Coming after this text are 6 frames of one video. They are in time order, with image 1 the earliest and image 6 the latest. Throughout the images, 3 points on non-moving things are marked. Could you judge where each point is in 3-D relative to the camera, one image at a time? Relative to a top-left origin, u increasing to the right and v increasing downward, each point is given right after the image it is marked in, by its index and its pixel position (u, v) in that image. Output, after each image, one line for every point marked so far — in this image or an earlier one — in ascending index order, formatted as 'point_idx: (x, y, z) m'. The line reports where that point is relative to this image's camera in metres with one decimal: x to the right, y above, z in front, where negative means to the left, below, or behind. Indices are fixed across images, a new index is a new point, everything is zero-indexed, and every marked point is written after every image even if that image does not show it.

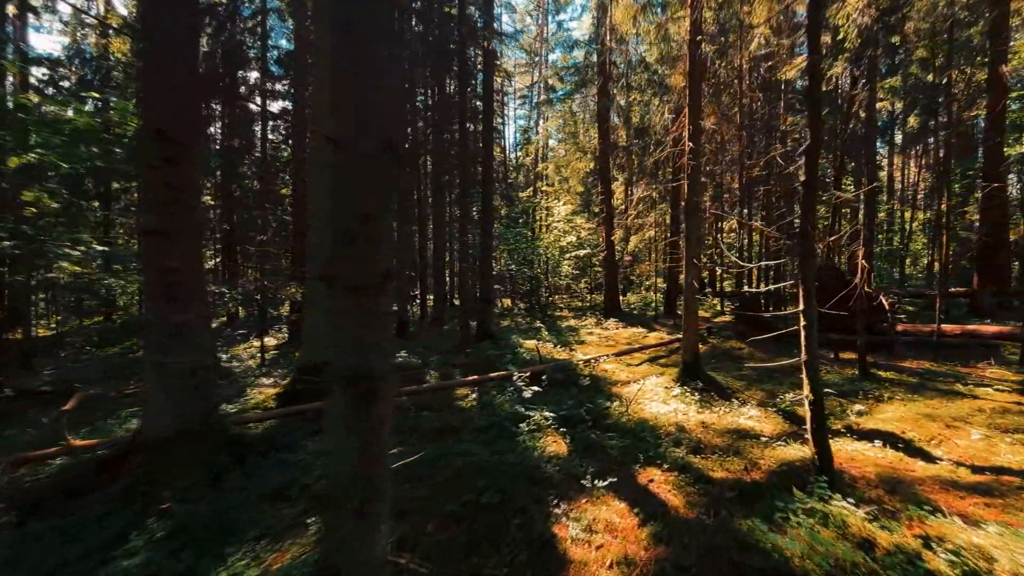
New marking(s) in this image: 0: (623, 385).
0: (+2.1, -1.8, +8.1) m
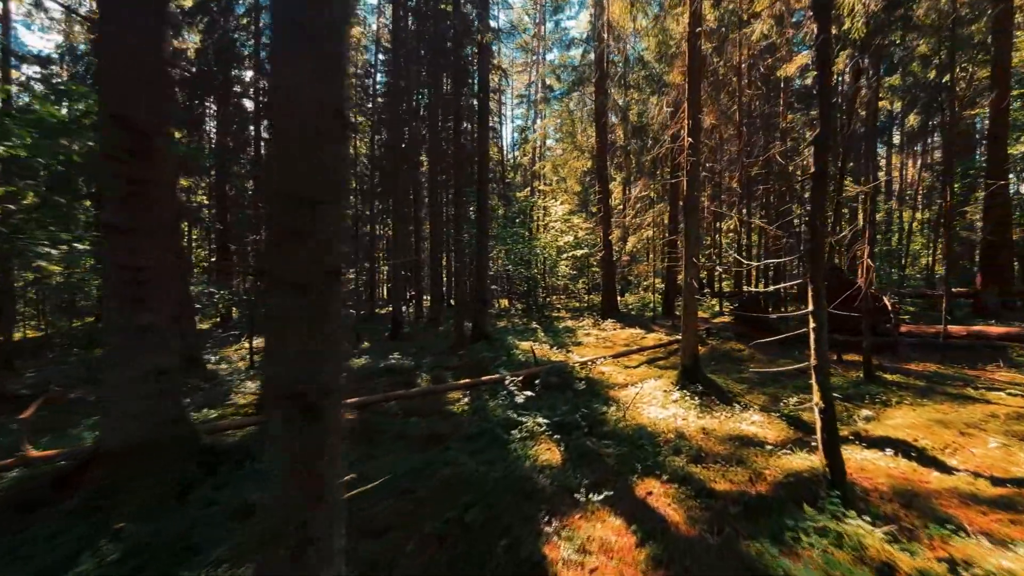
0: (+2.0, -1.8, +7.9) m
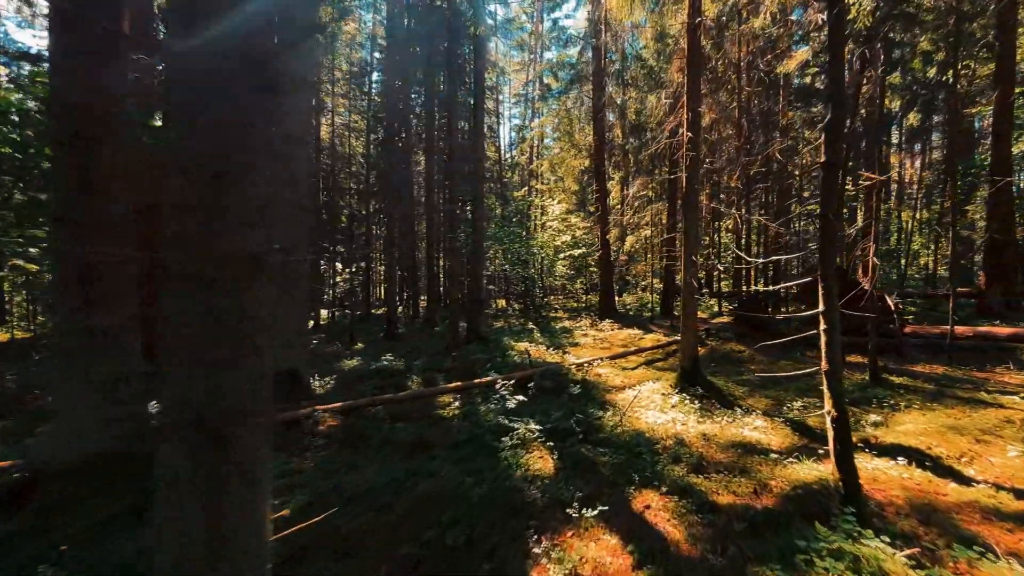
0: (+1.8, -1.8, +7.6) m
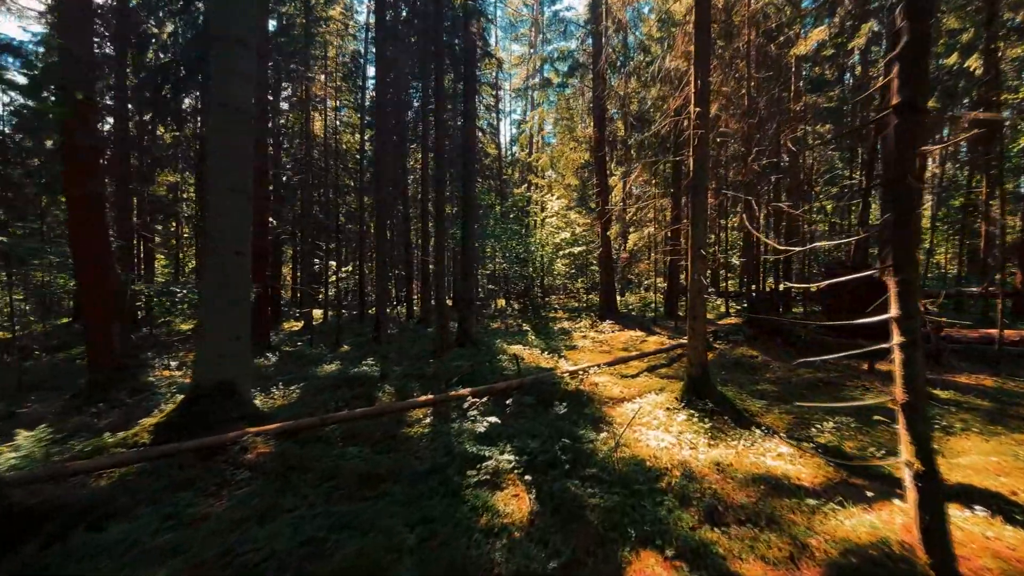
0: (+1.6, -1.8, +6.7) m
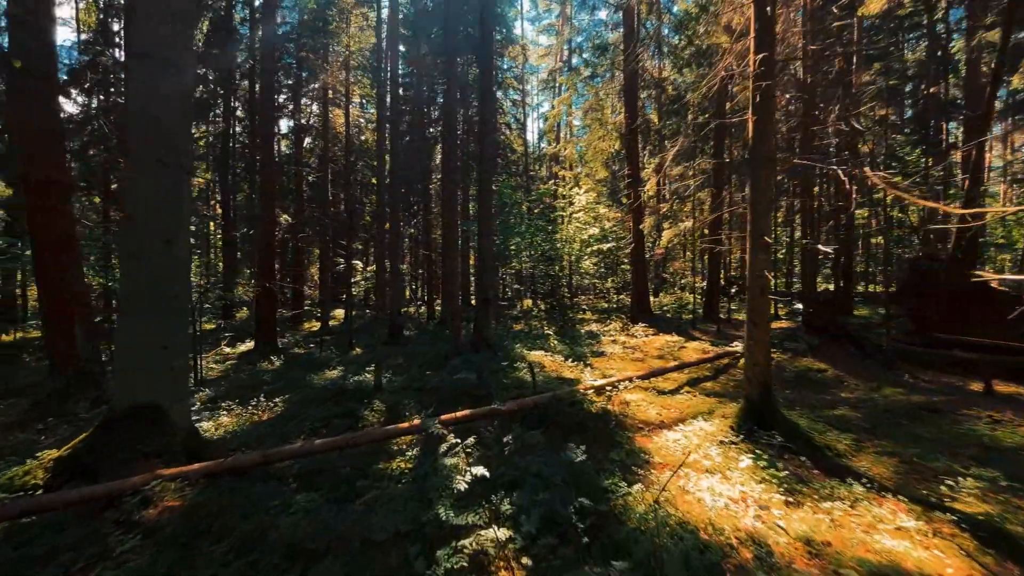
0: (+1.7, -1.7, +5.3) m
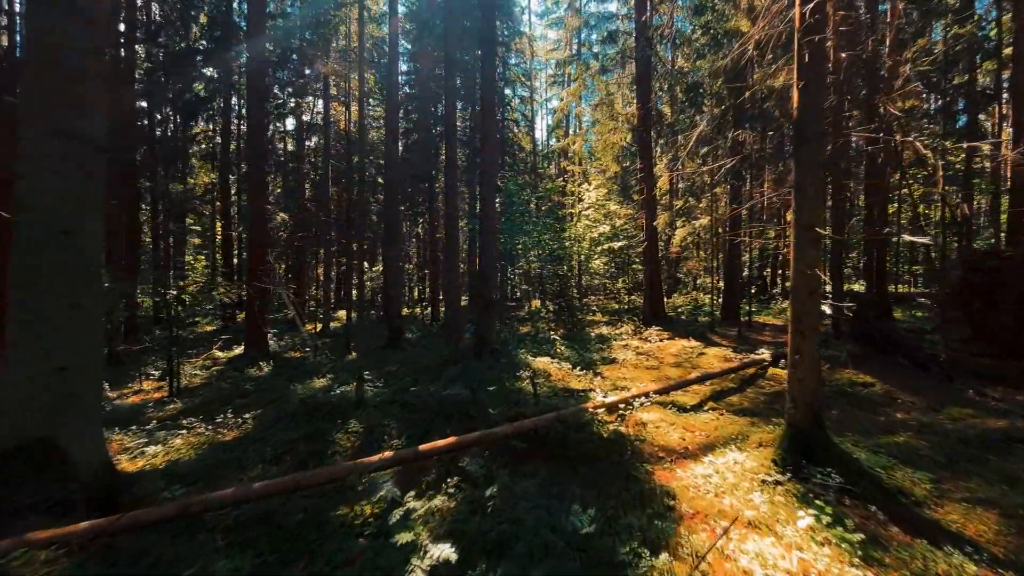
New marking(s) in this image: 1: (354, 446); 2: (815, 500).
0: (+1.6, -1.8, +4.3) m
1: (-1.8, -1.8, +5.1) m
2: (+2.5, -1.7, +3.7) m
